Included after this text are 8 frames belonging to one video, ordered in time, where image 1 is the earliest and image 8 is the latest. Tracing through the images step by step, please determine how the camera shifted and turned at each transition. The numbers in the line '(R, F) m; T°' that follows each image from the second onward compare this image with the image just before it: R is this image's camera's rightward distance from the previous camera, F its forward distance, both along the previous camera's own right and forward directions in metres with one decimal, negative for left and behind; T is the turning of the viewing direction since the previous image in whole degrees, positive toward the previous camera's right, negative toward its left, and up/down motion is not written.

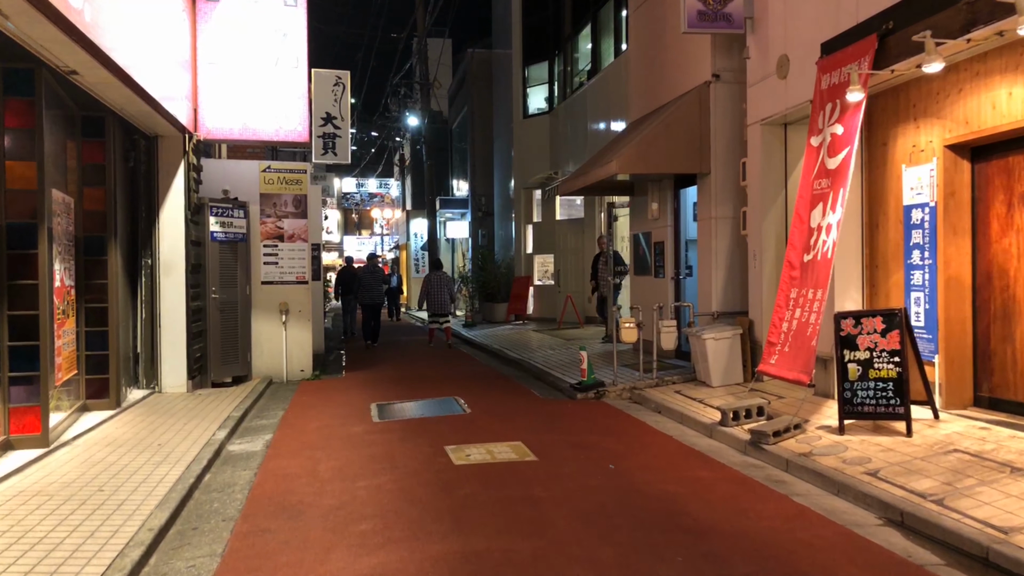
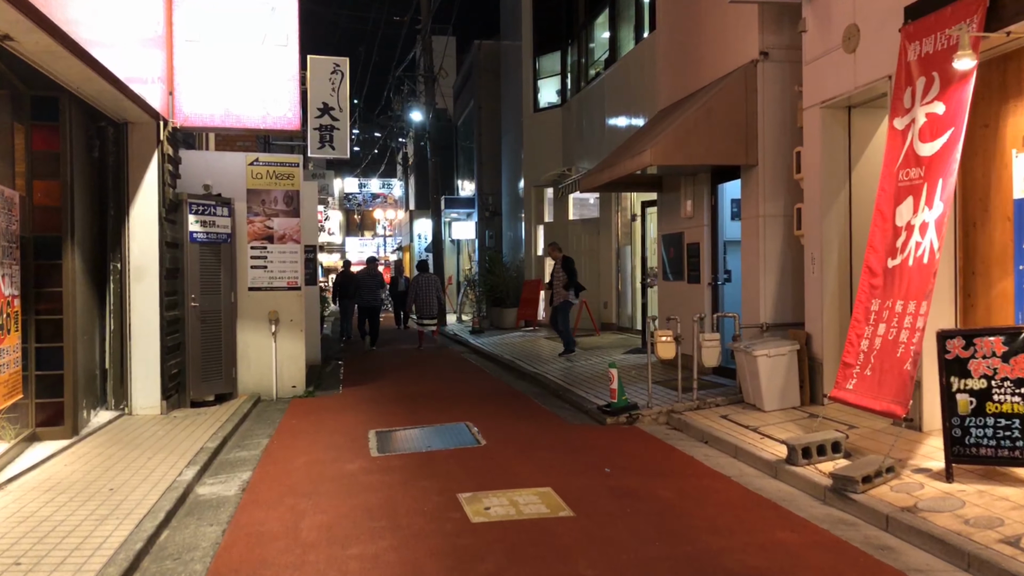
(-0.2, +1.1) m; 0°
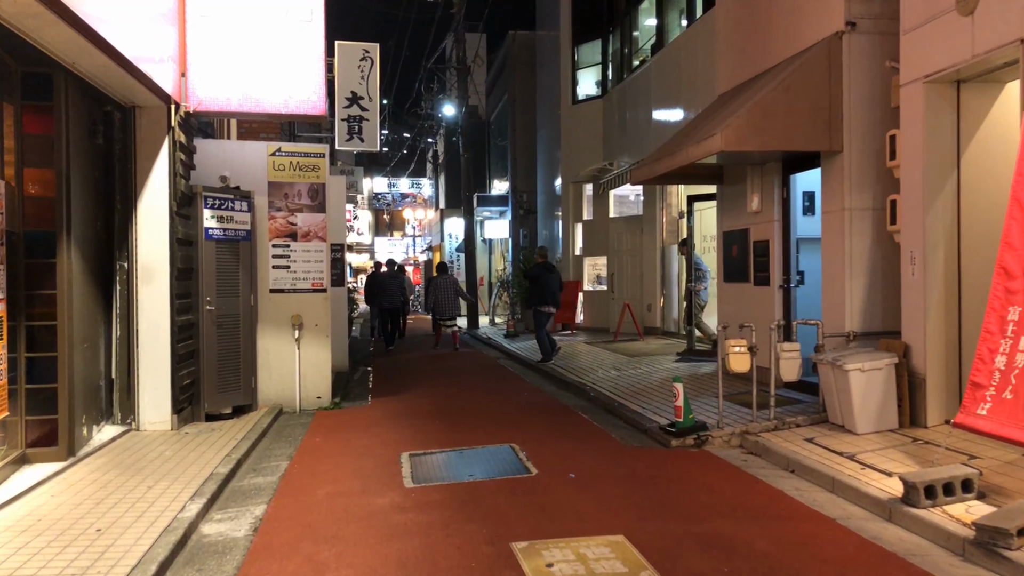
(-0.2, +0.9) m; -2°
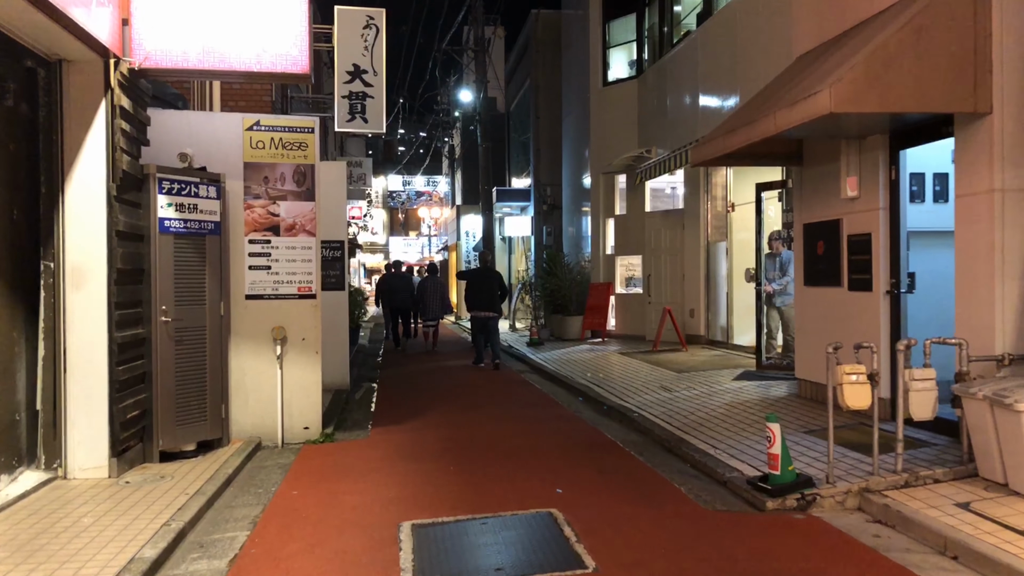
(-0.1, +1.7) m; -1°
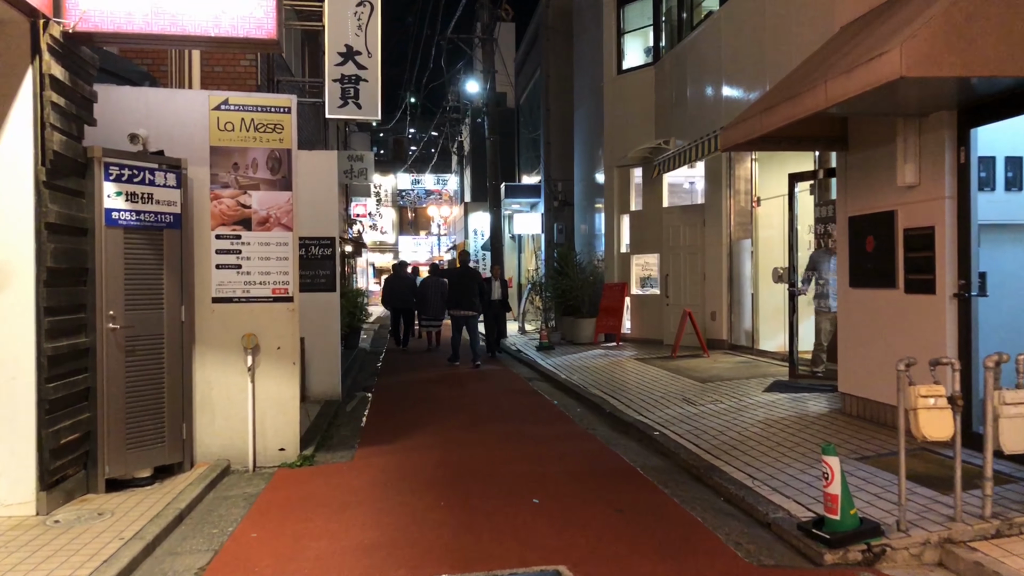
(+0.1, +0.9) m; -1°
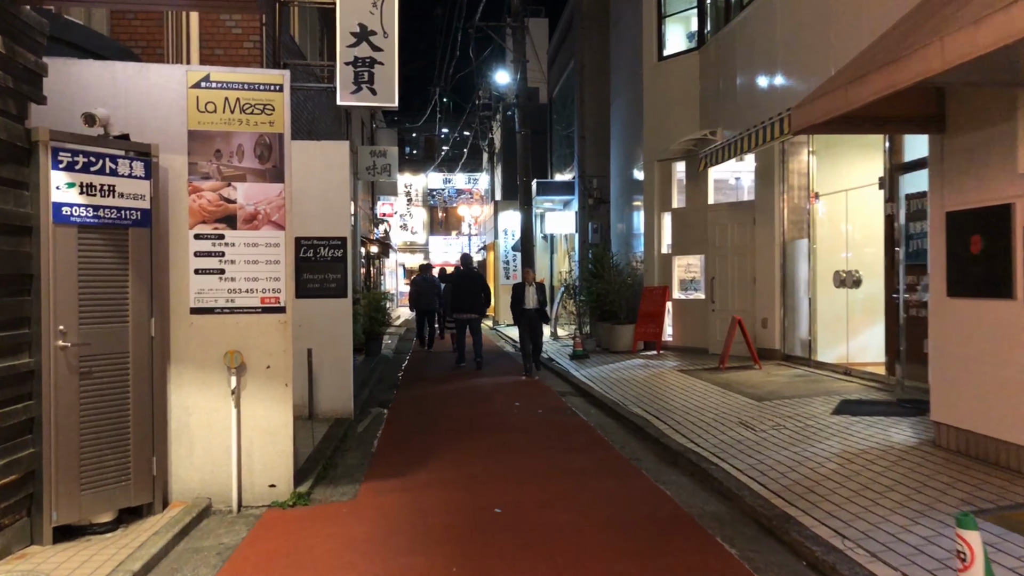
(0.0, +1.0) m; -2°
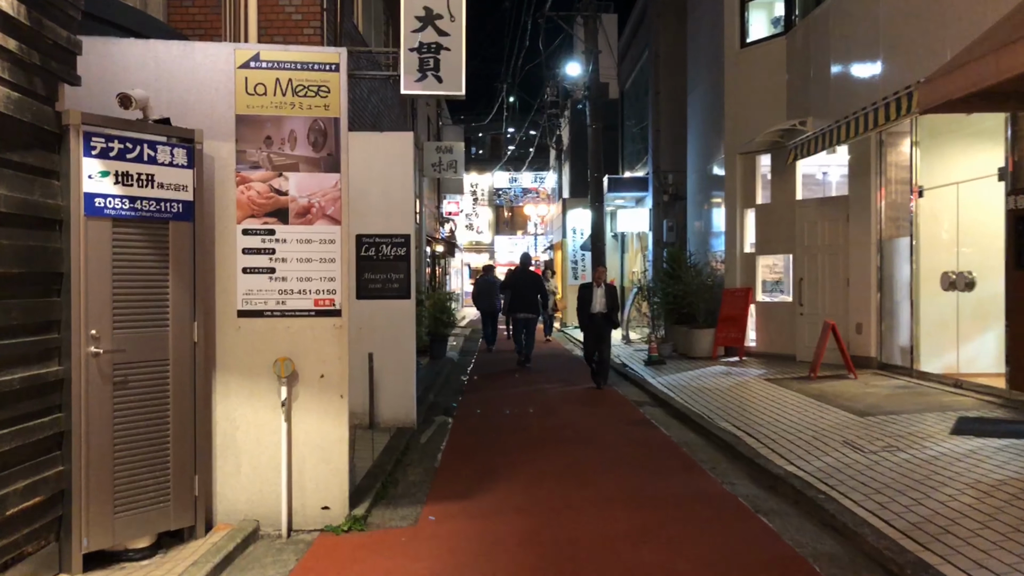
(-0.1, +0.6) m; -4°
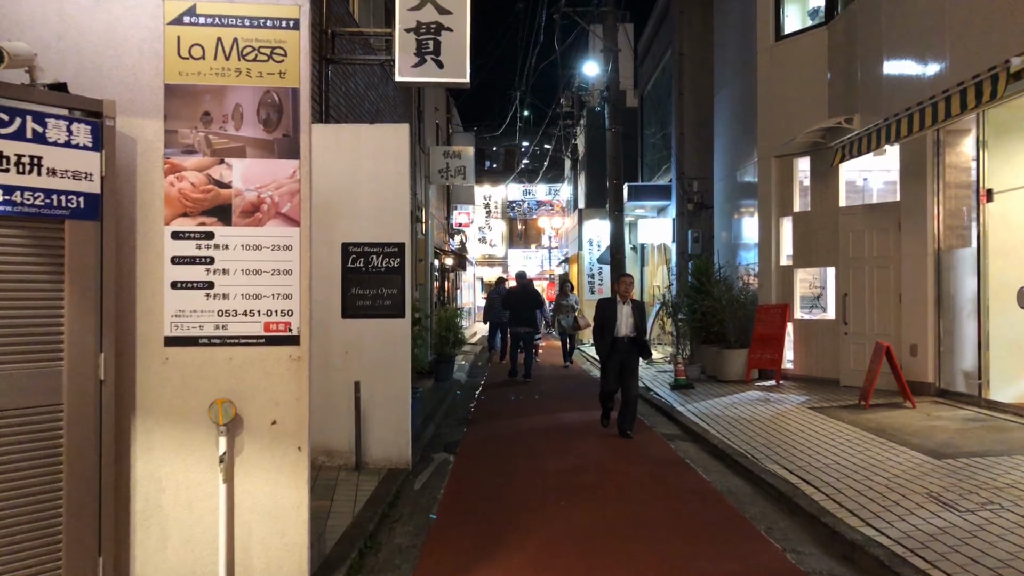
(0.0, +1.2) m; -1°
